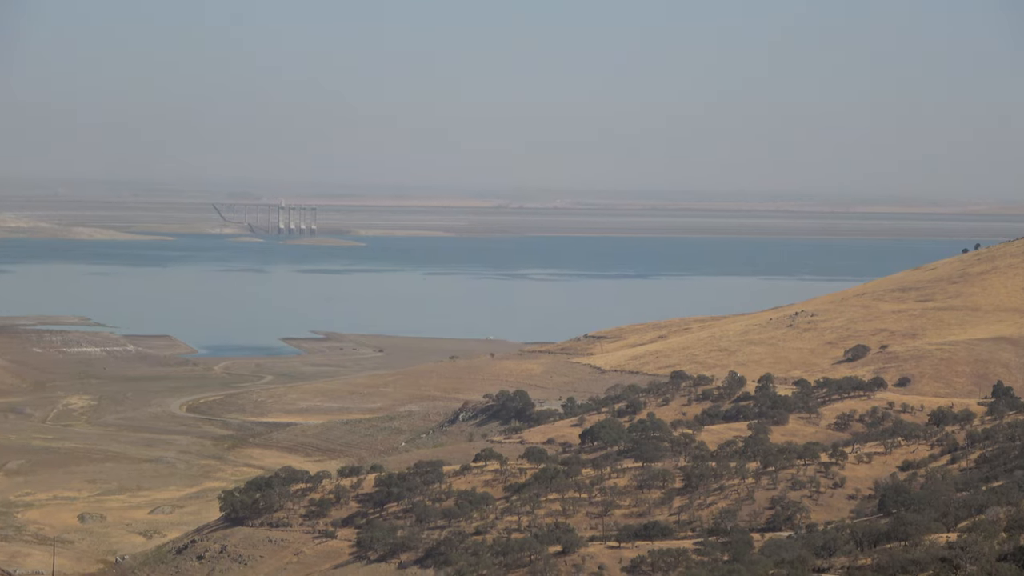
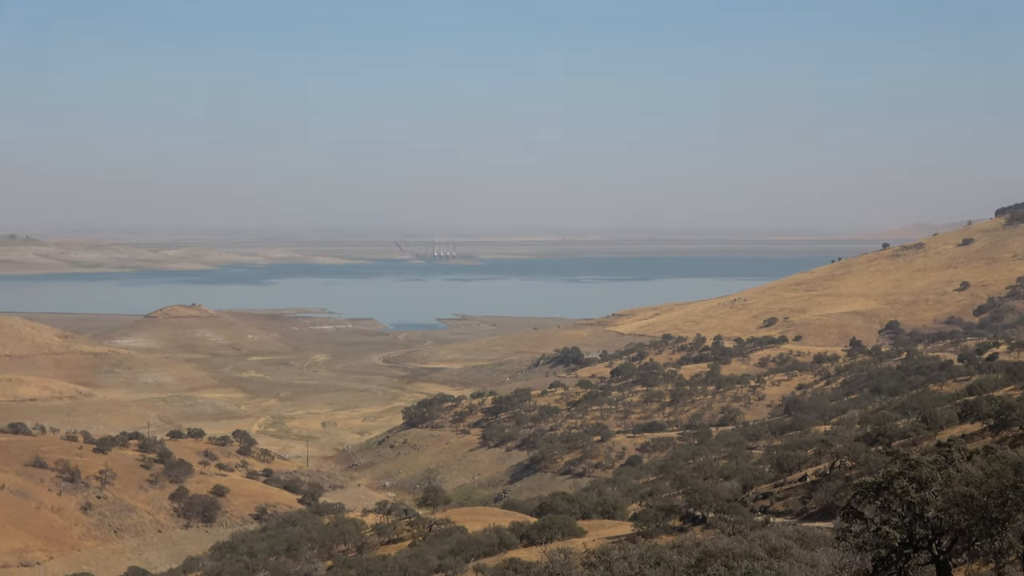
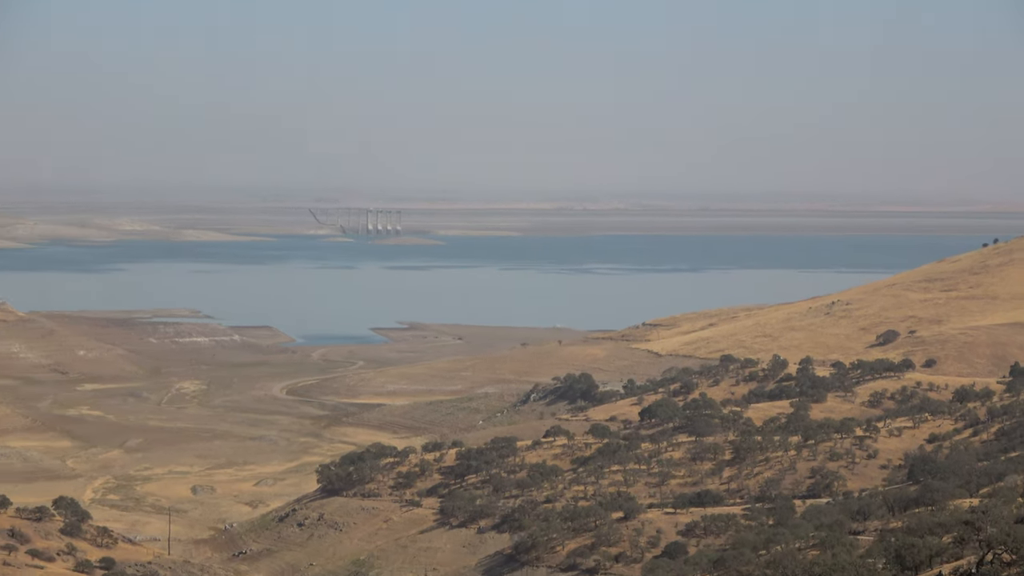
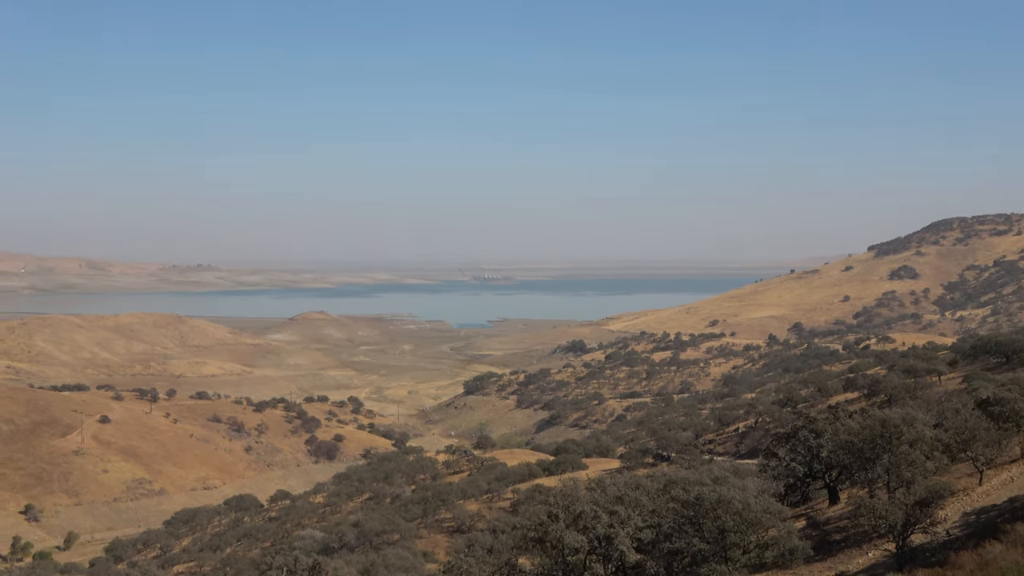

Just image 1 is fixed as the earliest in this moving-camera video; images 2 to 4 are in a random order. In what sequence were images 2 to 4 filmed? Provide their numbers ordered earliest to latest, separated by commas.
3, 2, 4
